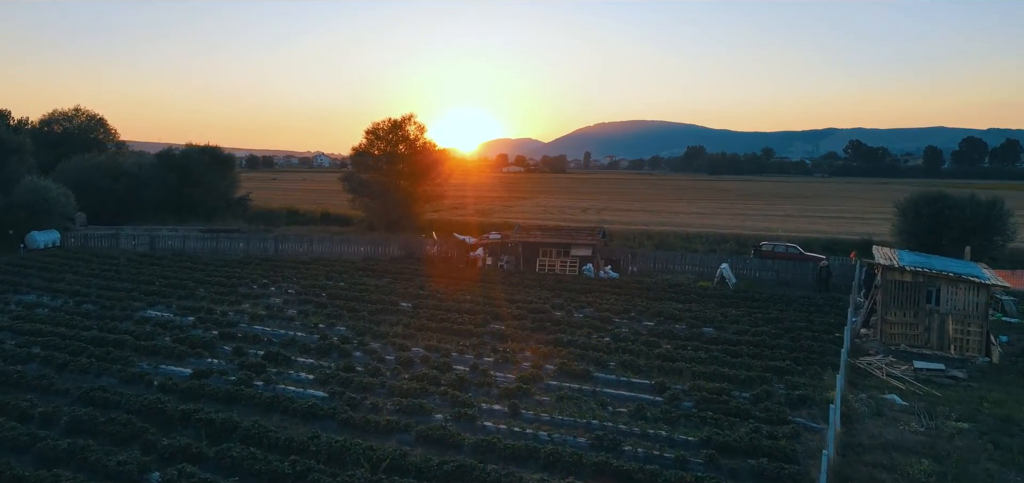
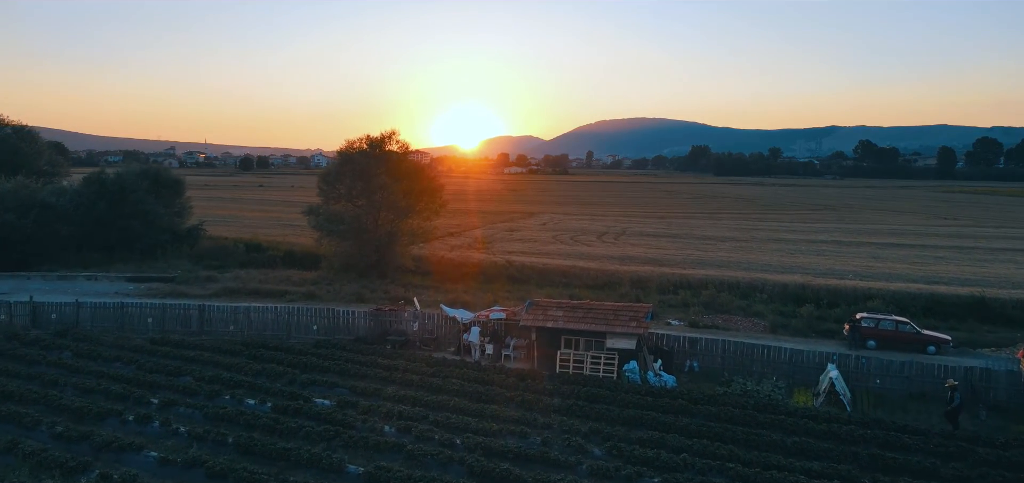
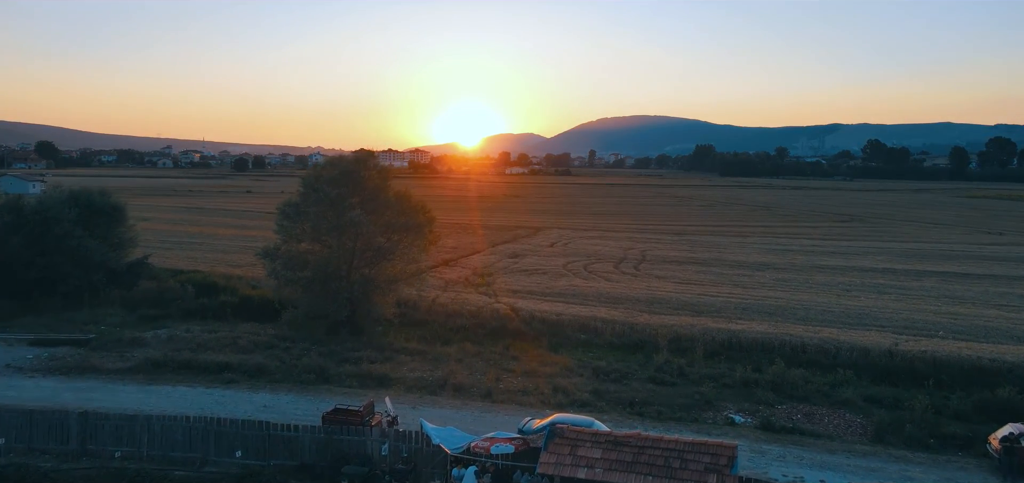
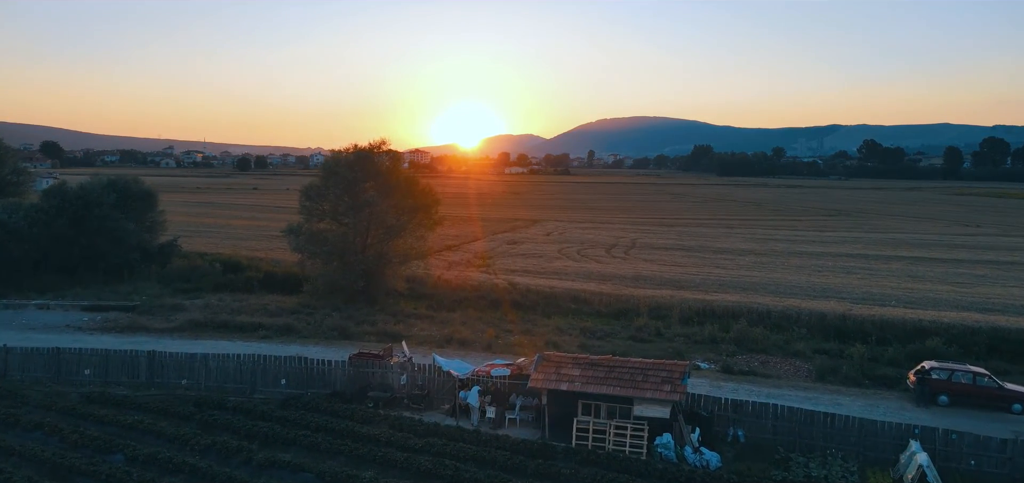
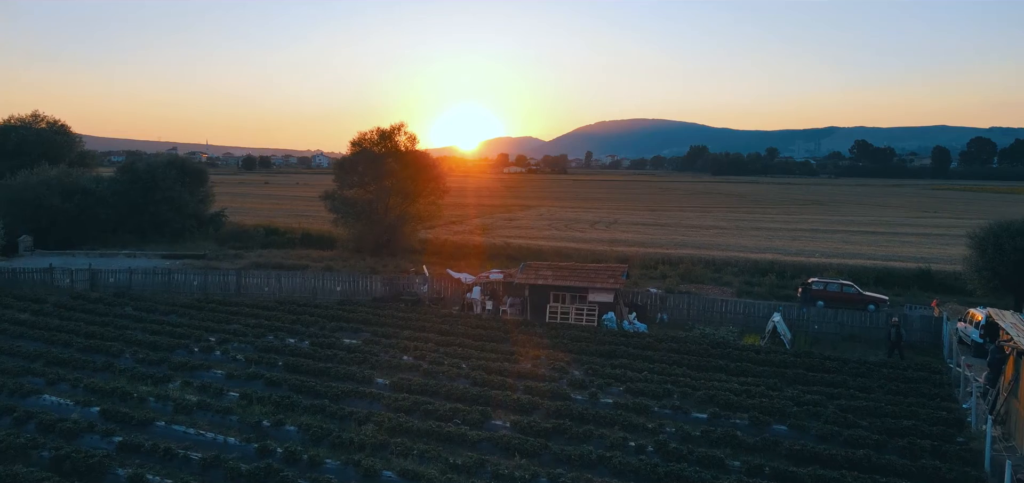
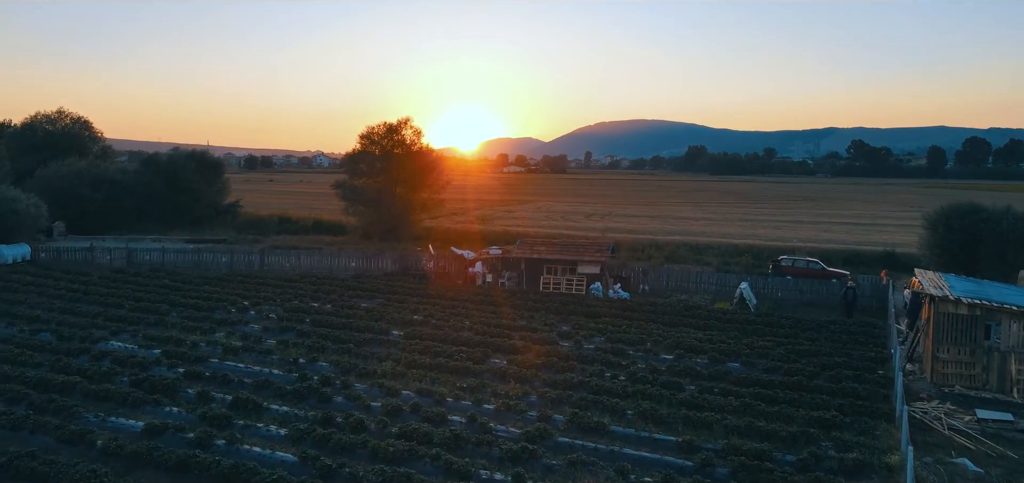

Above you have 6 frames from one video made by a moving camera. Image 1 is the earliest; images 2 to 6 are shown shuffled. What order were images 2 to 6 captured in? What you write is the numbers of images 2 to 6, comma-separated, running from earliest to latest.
6, 5, 2, 4, 3
